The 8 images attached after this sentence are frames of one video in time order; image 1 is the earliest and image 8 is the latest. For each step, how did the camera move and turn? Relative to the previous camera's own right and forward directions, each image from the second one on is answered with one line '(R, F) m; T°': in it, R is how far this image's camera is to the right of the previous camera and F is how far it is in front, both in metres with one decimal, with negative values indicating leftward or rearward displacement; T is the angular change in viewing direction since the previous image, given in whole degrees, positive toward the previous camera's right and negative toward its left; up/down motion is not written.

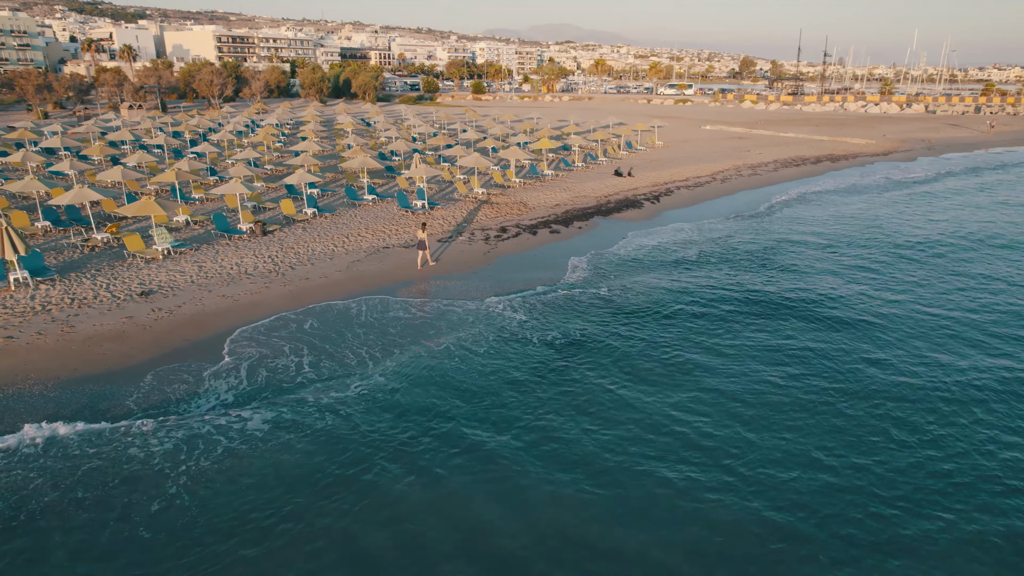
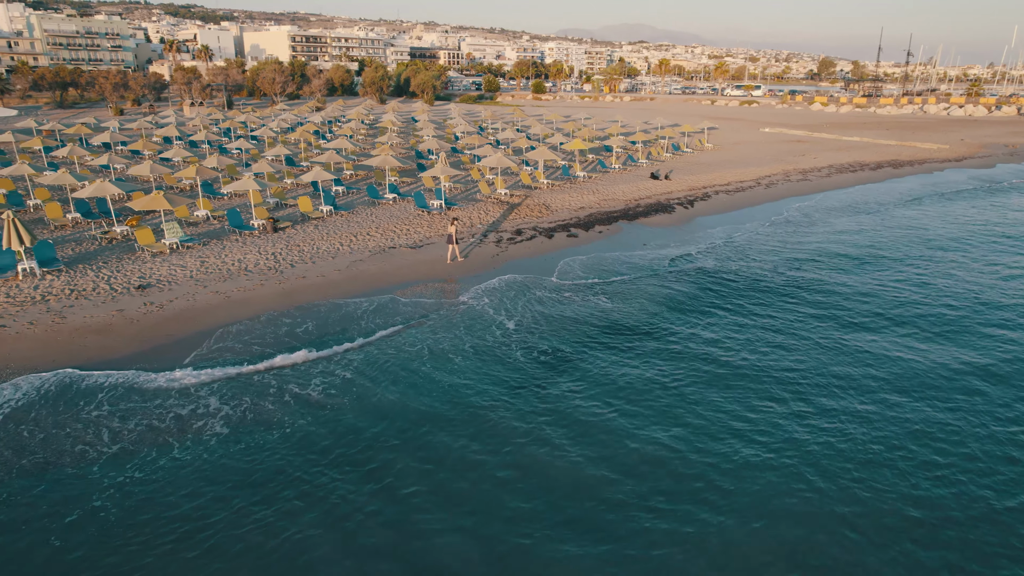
(+1.4, +0.6) m; -6°
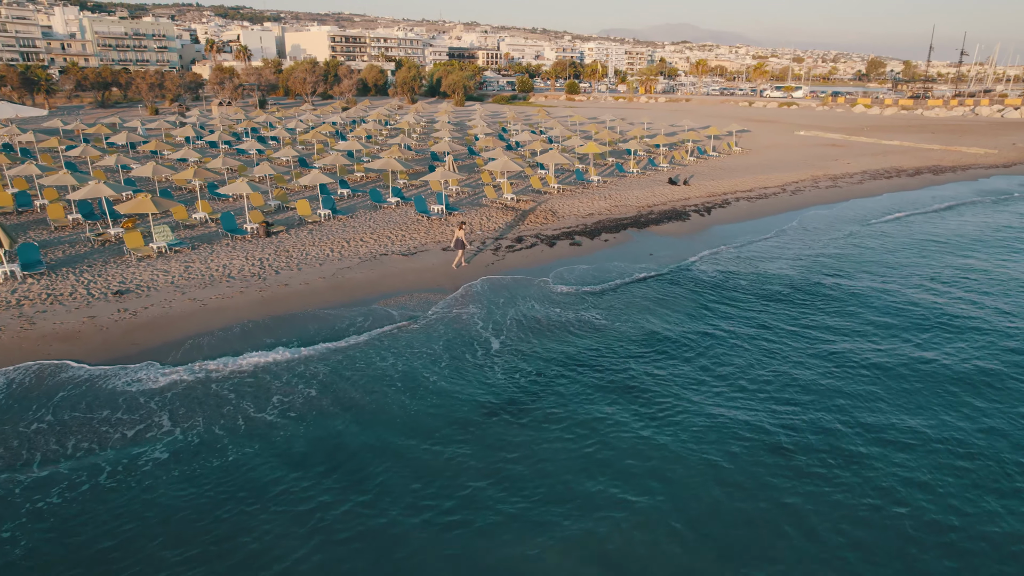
(+1.0, +0.7) m; -3°
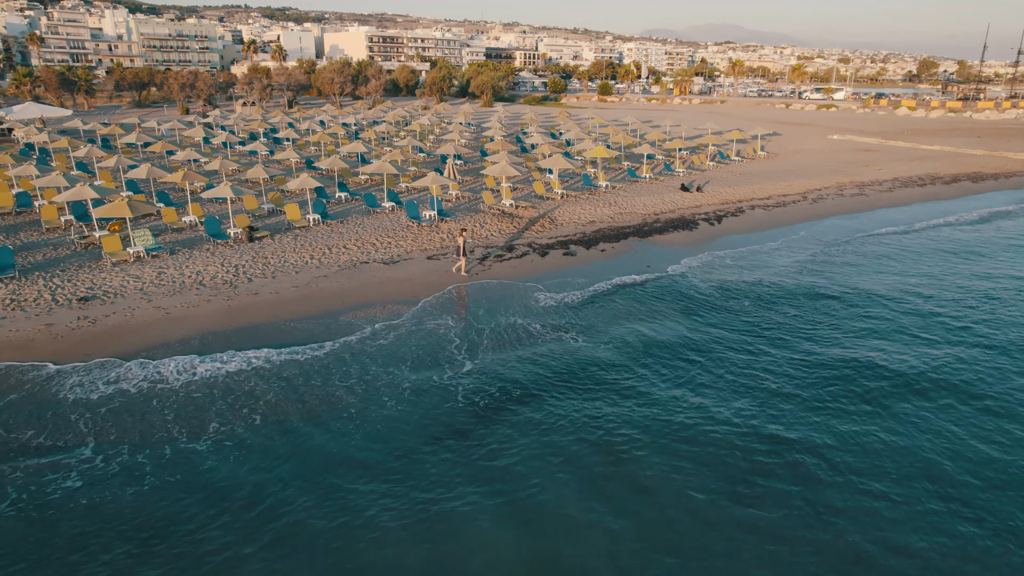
(+1.2, +0.7) m; -3°
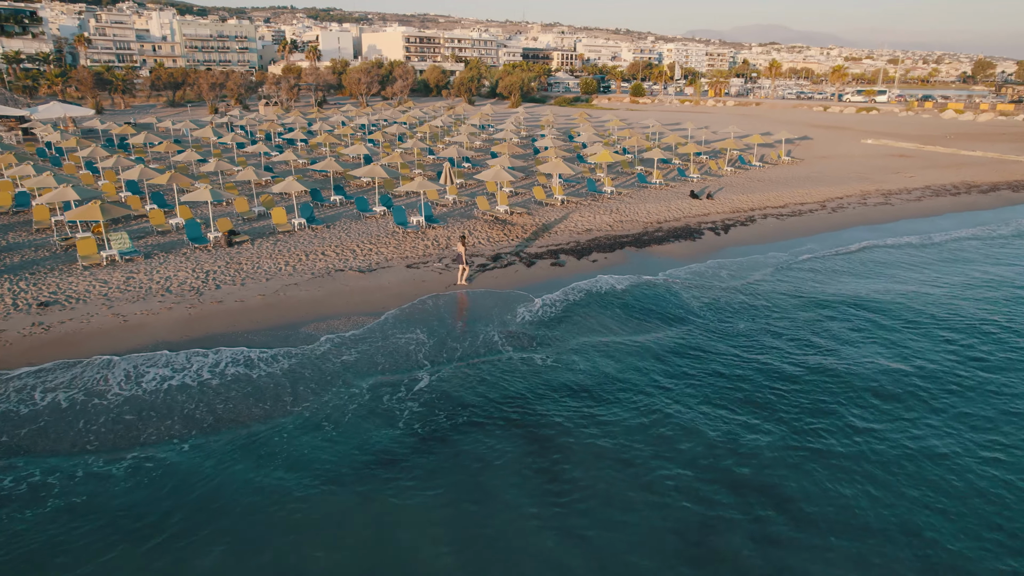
(+1.2, +0.7) m; -3°
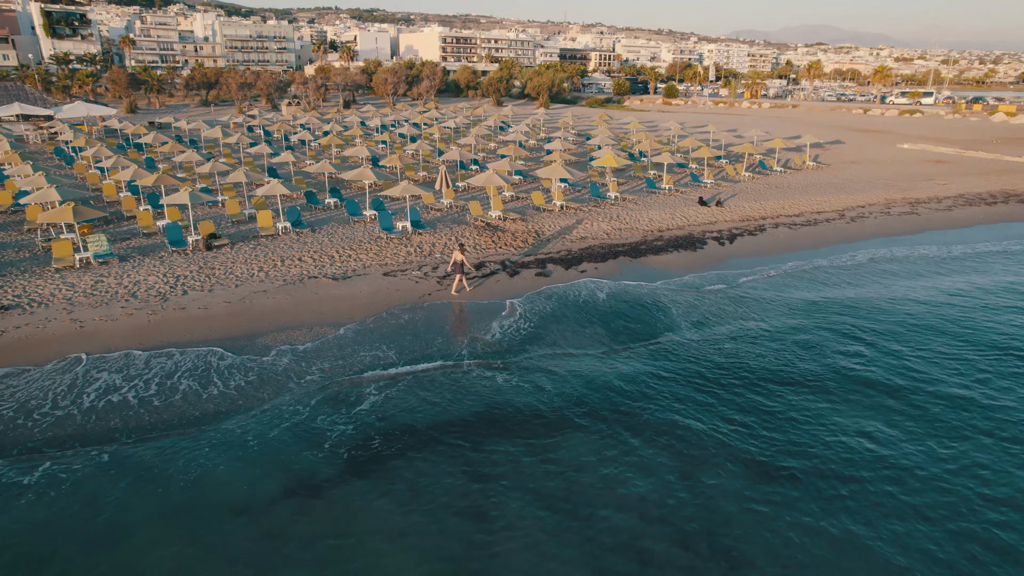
(+1.2, +0.7) m; -3°
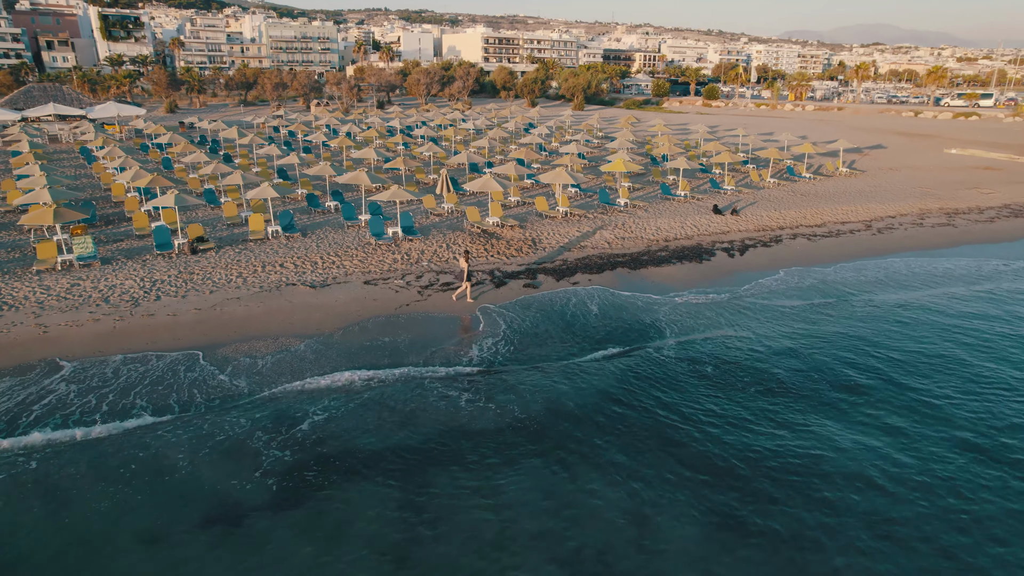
(+1.2, +0.7) m; -4°
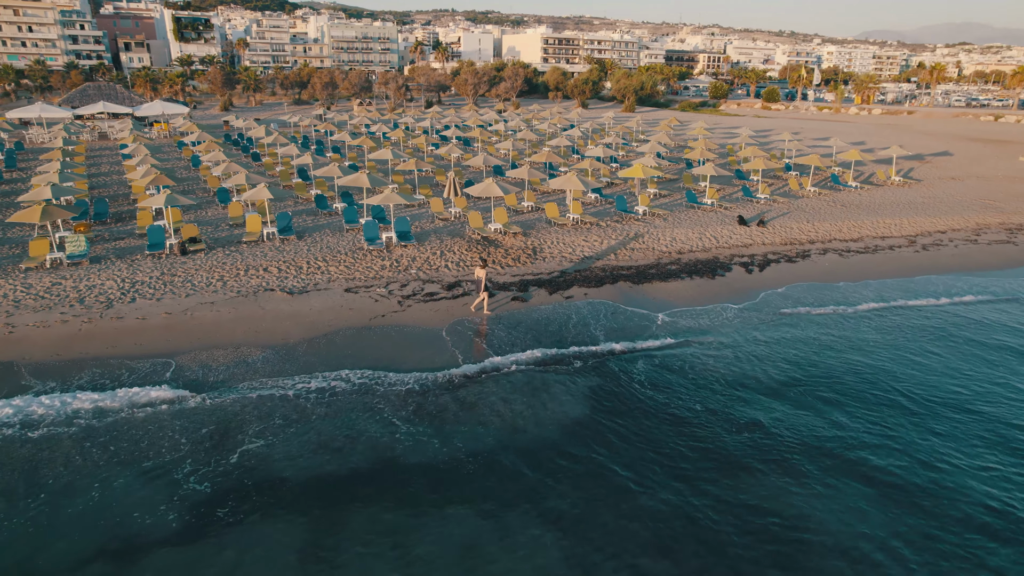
(+1.4, +0.9) m; -5°
